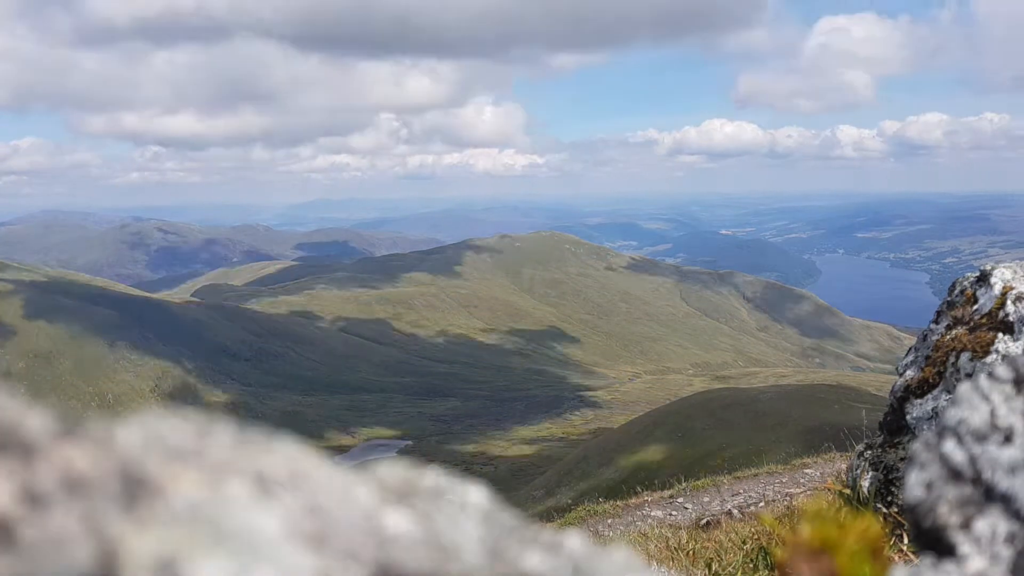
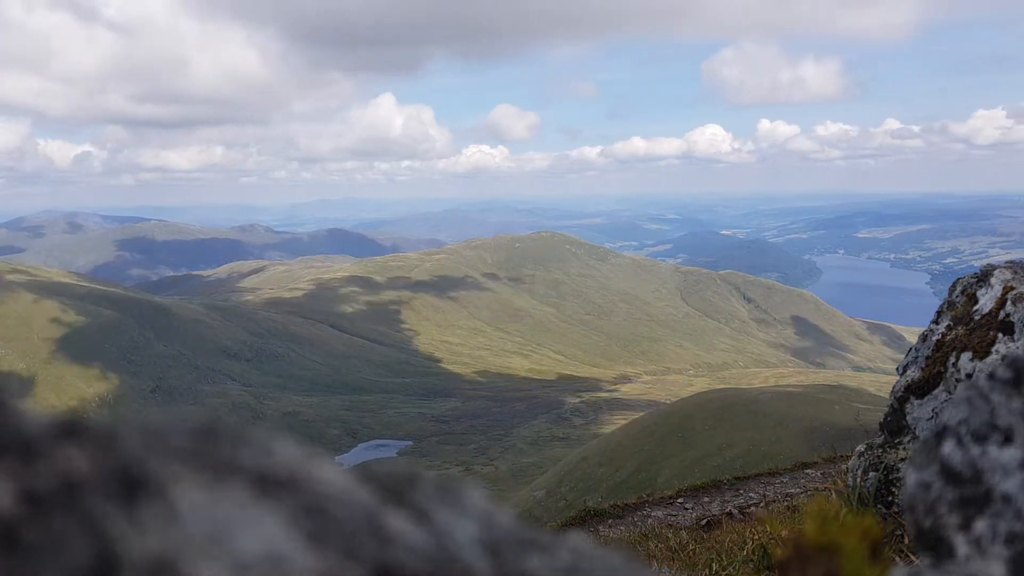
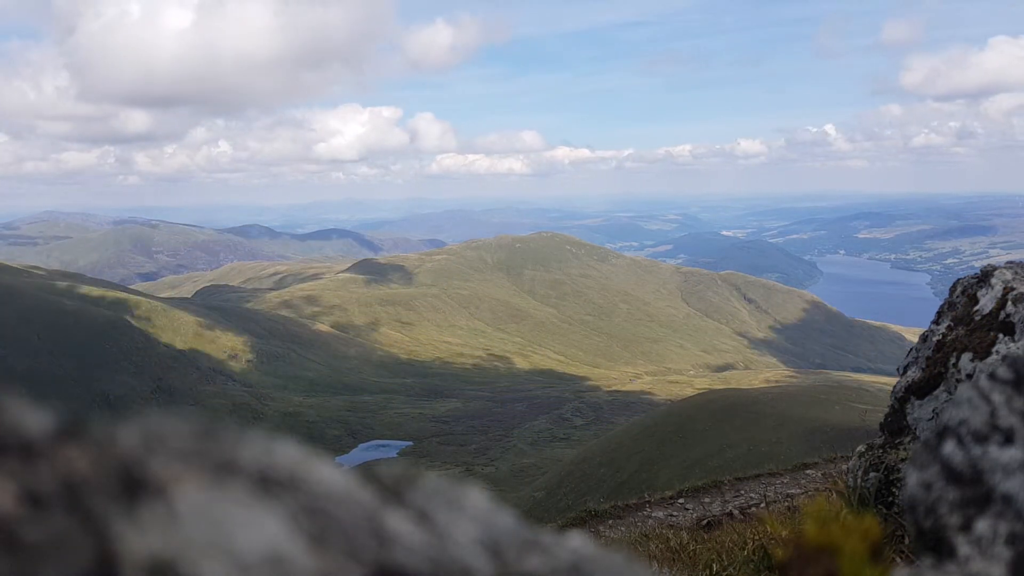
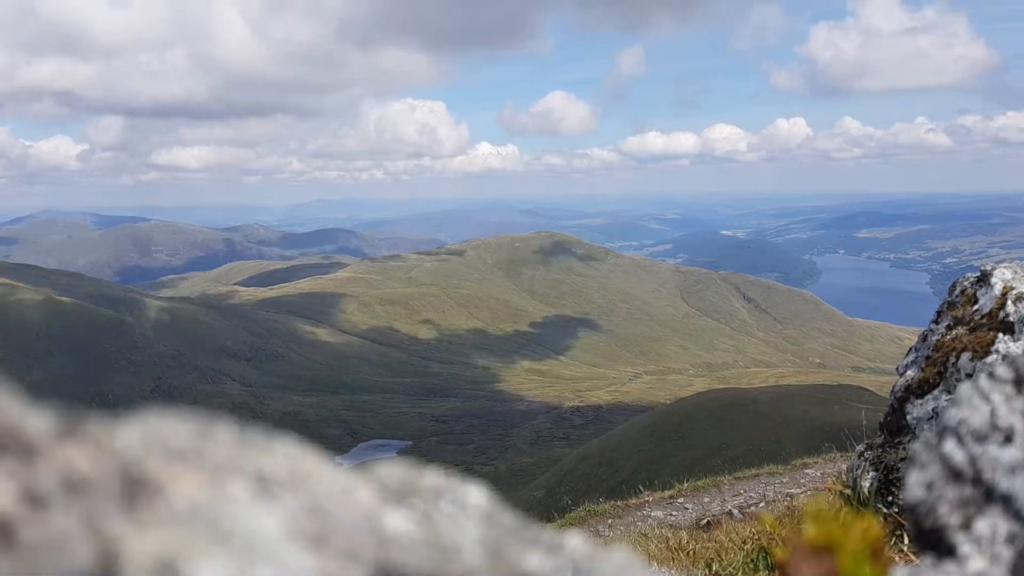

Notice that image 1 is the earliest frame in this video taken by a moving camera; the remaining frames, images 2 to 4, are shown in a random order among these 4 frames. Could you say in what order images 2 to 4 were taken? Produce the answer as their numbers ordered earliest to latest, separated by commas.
4, 2, 3
